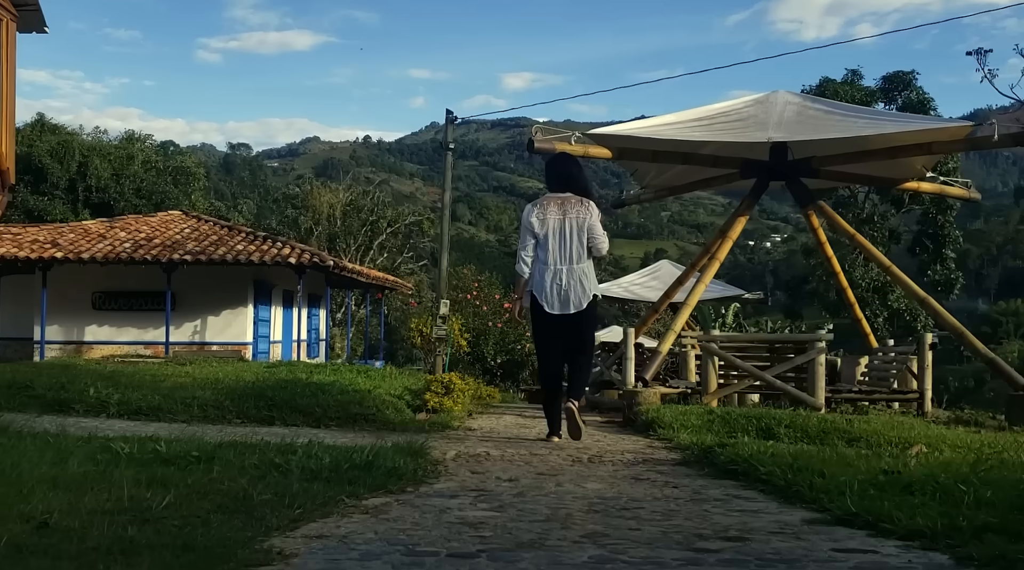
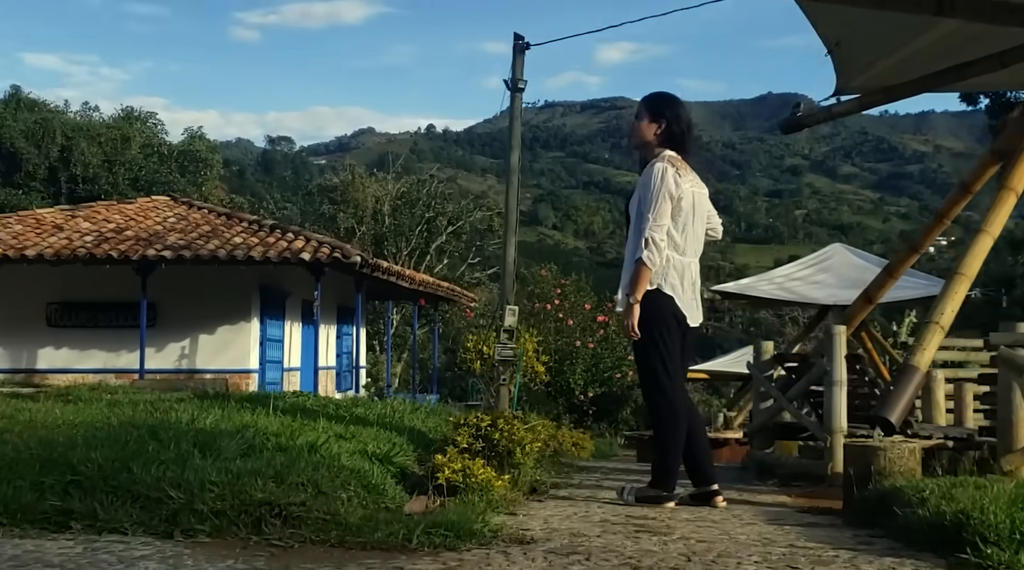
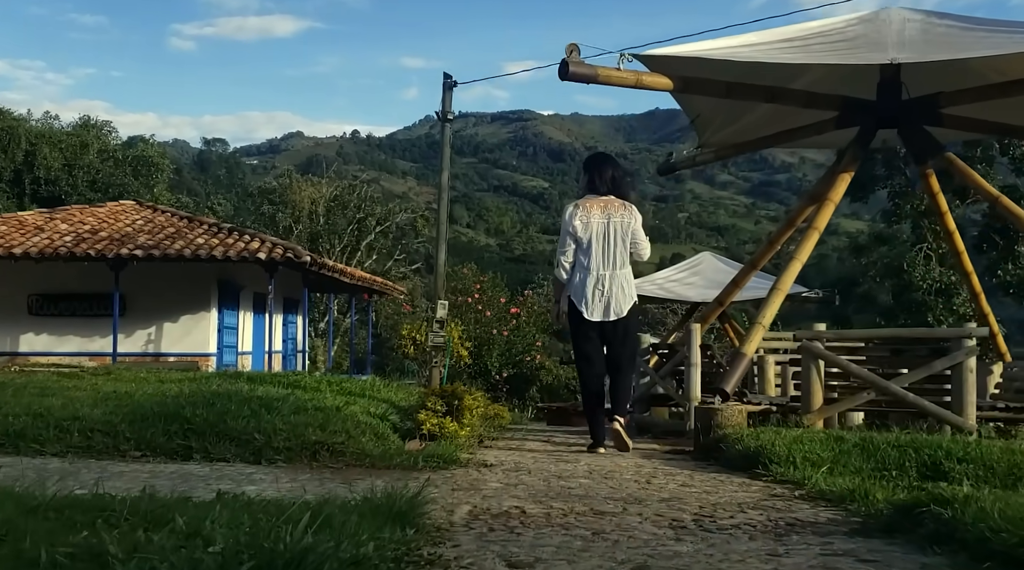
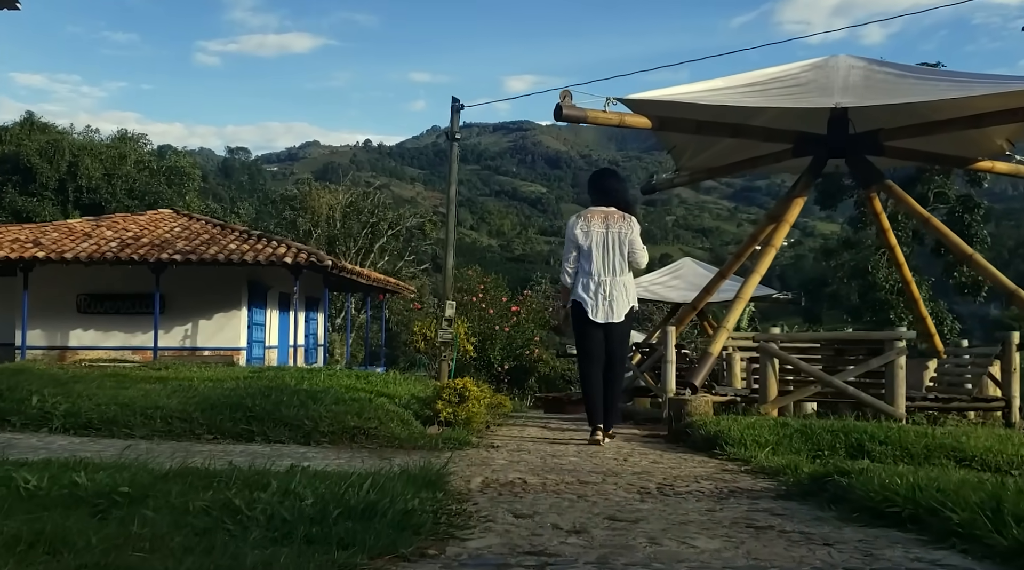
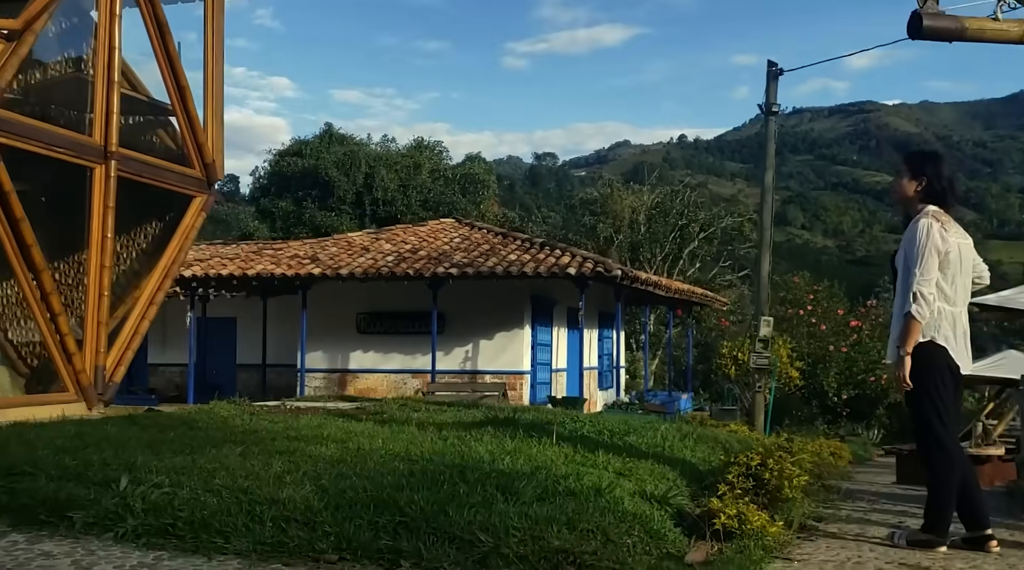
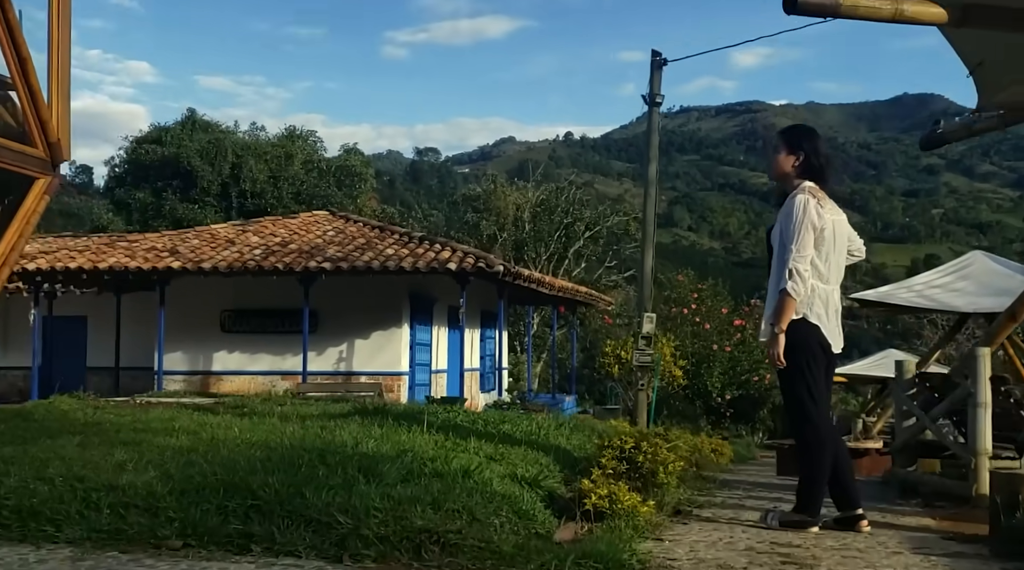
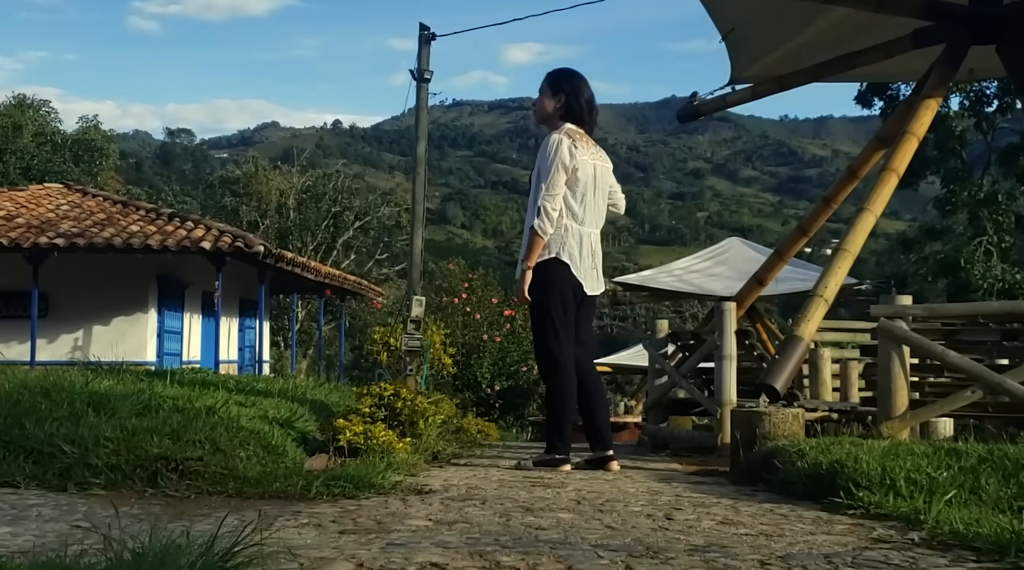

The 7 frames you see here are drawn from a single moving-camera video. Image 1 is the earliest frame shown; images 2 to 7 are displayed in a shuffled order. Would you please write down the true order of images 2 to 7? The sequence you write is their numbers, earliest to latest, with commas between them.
4, 3, 7, 2, 6, 5
